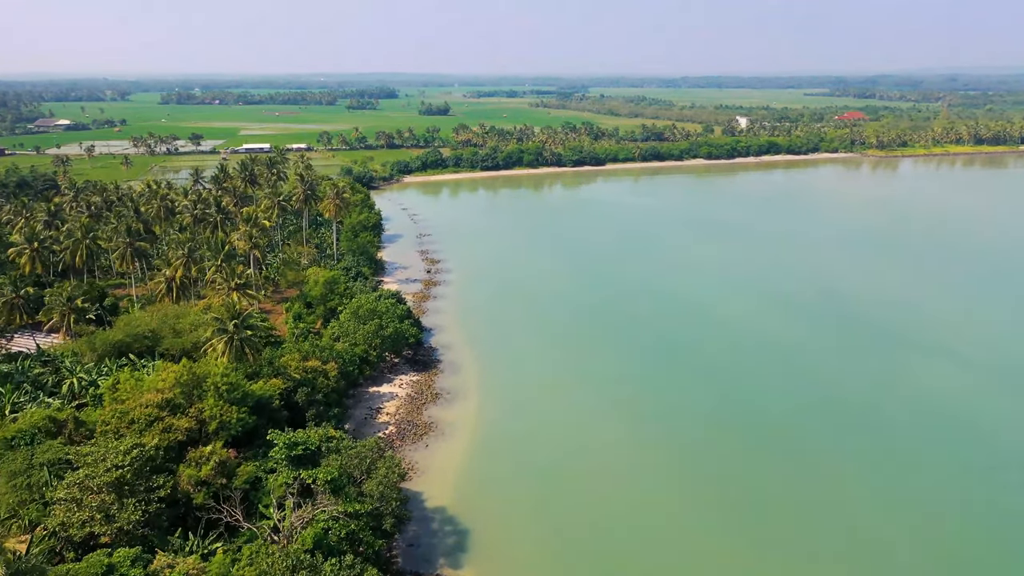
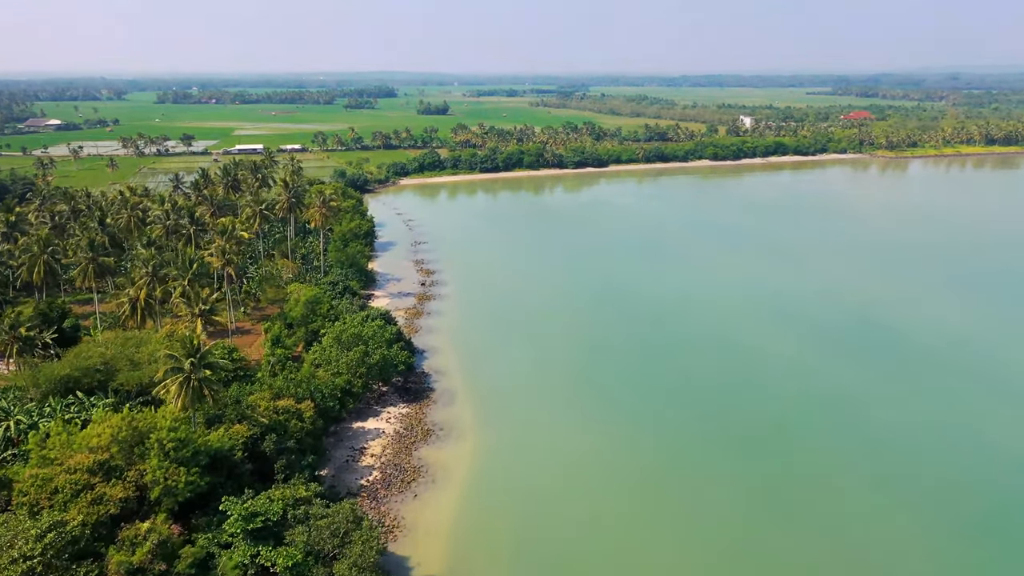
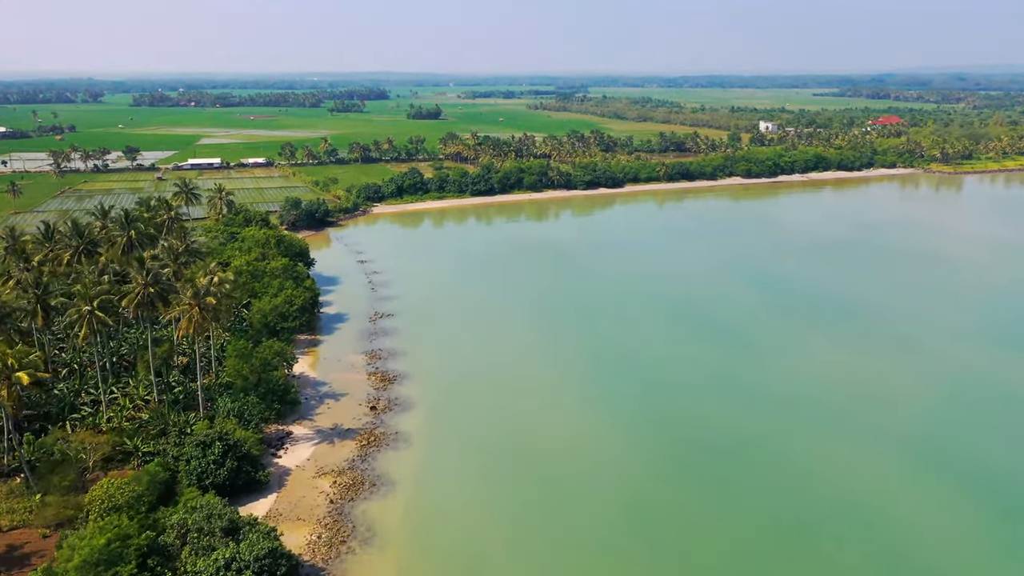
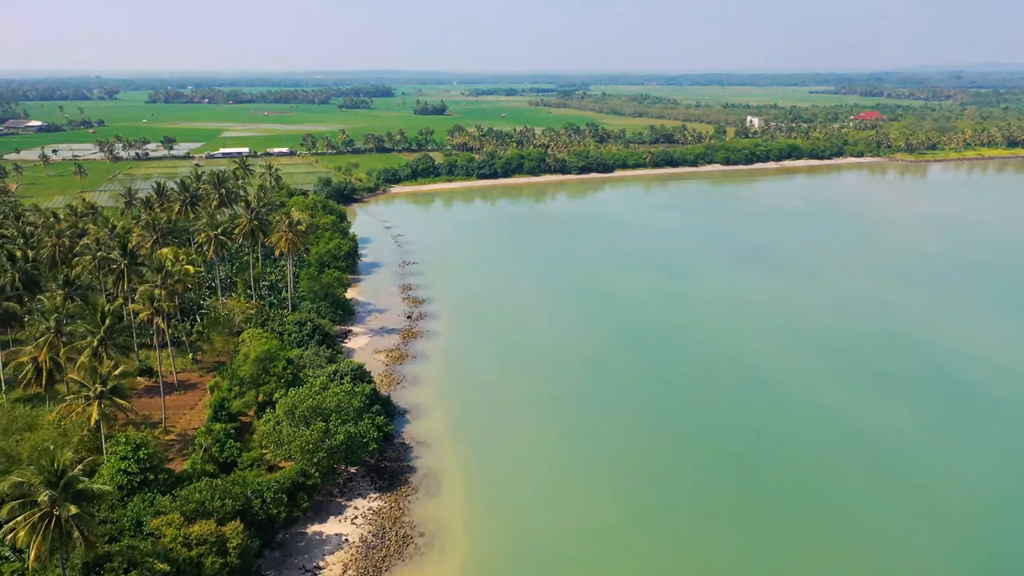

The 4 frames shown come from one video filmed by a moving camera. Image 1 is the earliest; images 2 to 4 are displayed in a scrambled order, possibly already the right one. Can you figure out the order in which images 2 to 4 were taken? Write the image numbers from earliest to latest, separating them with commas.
2, 4, 3
